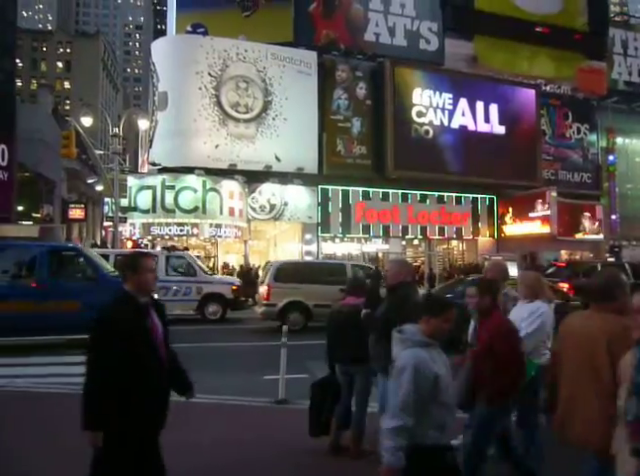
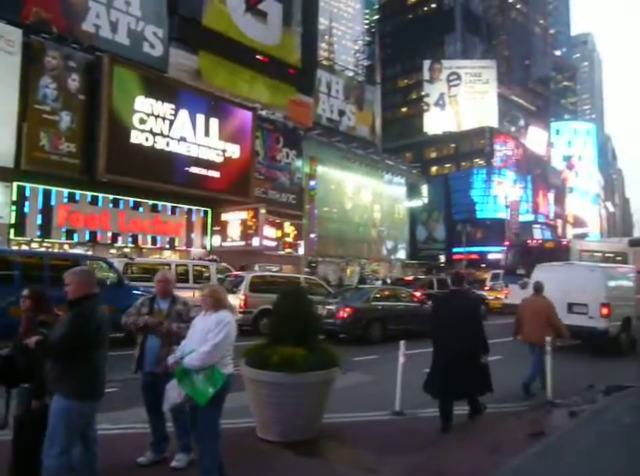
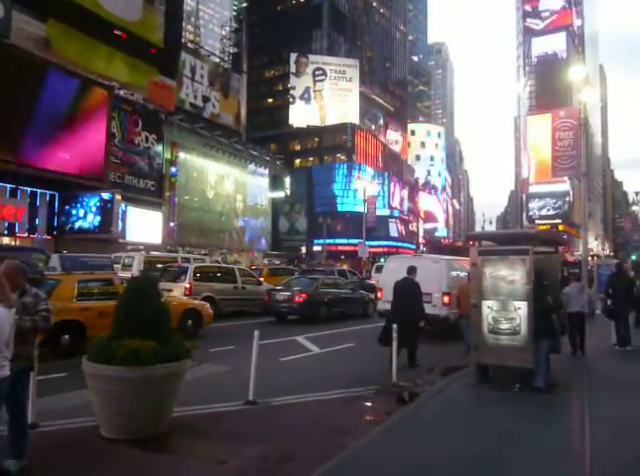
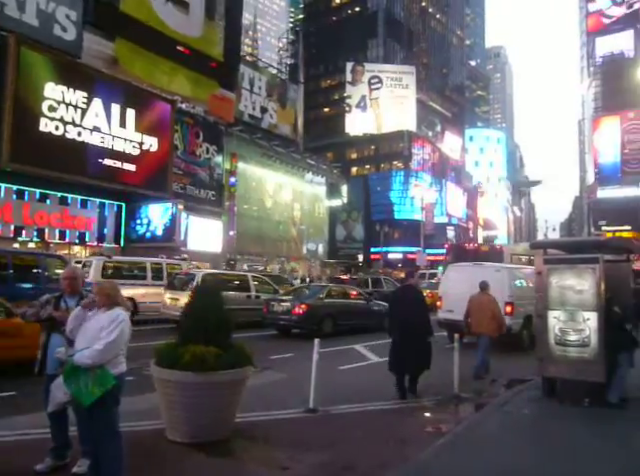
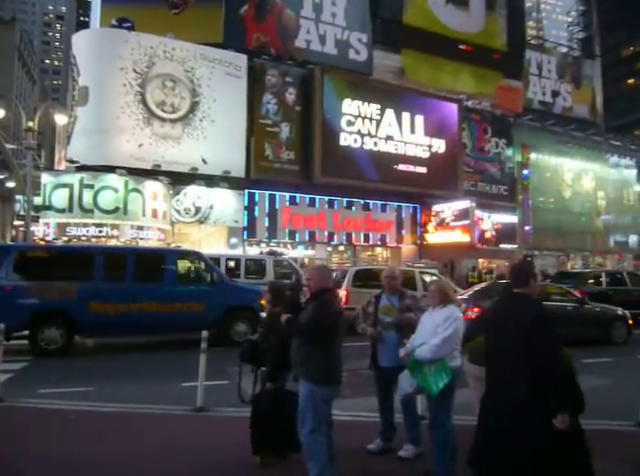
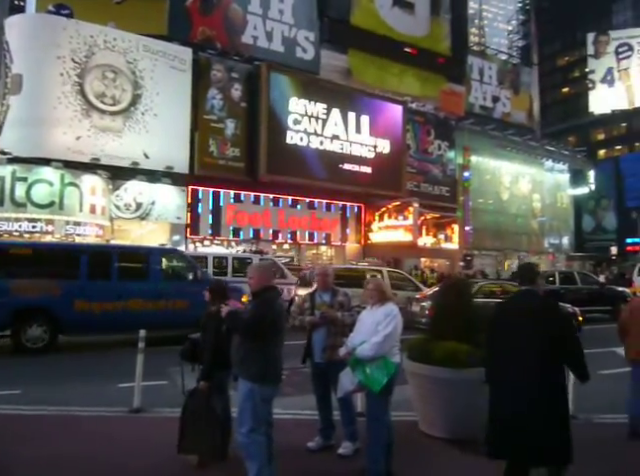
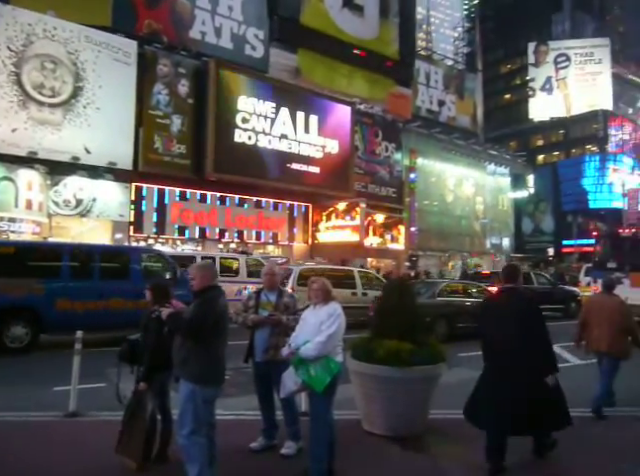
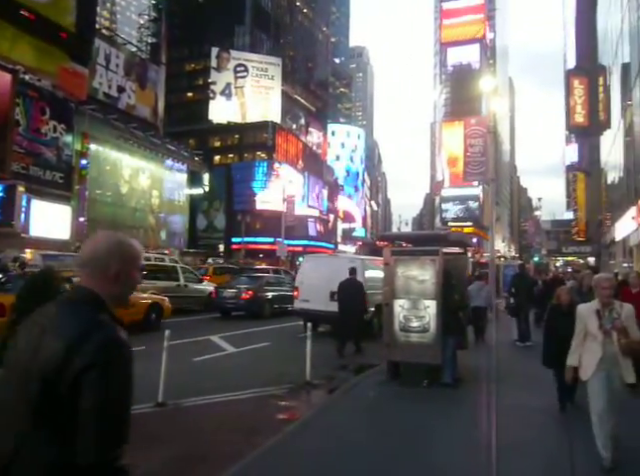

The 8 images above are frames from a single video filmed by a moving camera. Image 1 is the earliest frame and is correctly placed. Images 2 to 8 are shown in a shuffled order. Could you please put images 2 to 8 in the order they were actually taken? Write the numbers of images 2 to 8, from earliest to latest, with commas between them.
5, 6, 7, 2, 4, 3, 8
